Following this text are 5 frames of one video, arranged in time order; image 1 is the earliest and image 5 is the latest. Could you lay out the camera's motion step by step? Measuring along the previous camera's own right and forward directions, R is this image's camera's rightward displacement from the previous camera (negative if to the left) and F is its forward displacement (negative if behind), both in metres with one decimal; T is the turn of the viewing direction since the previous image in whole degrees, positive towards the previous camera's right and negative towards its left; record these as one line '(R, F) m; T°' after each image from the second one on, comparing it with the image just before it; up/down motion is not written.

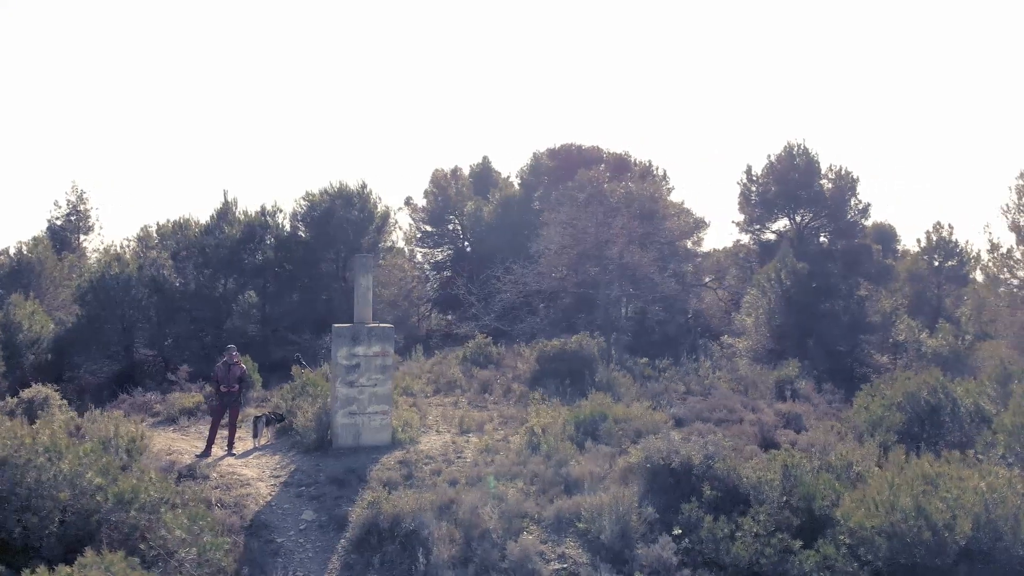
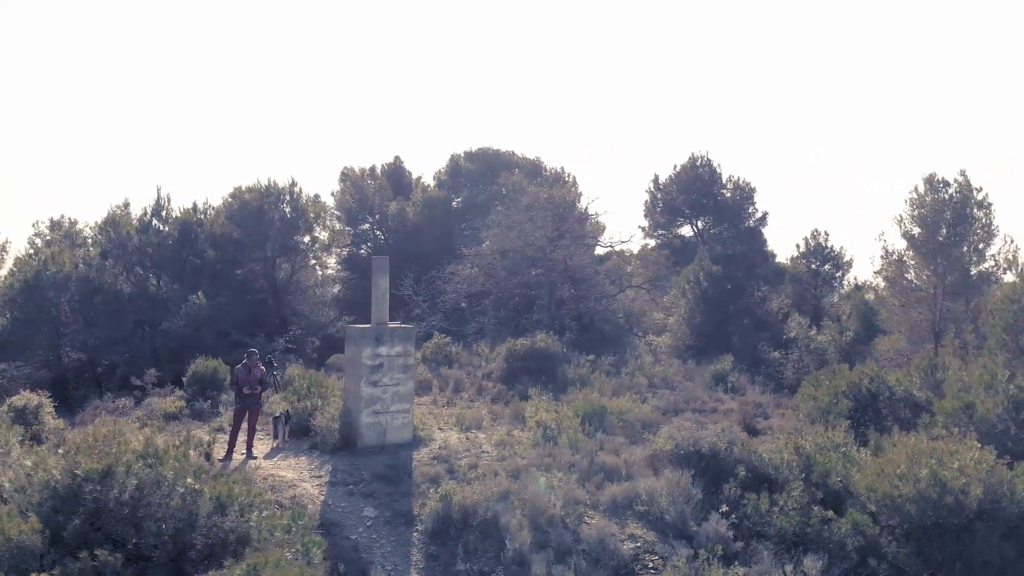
(-2.6, -0.4) m; +10°
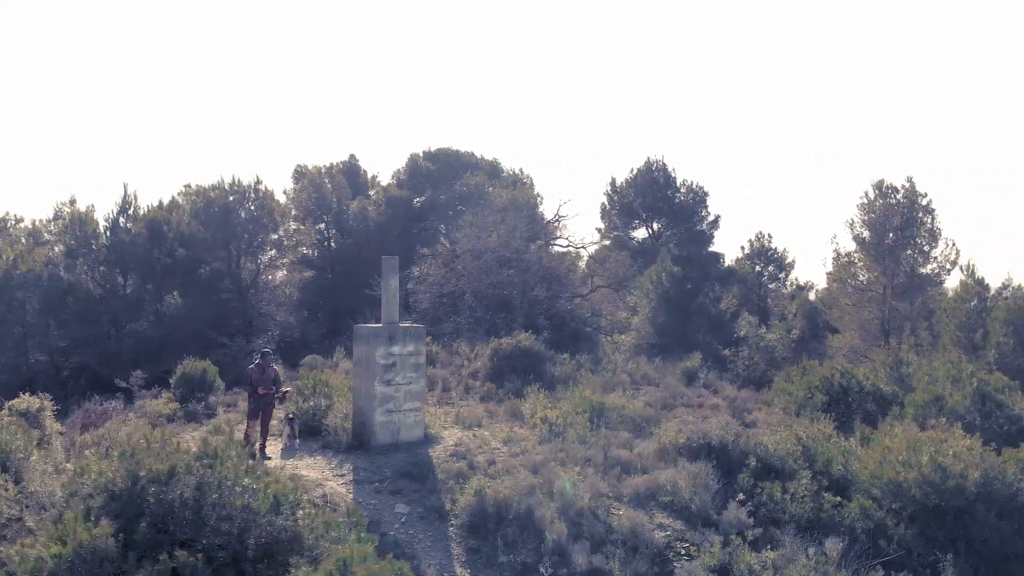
(-1.3, -0.2) m; +5°
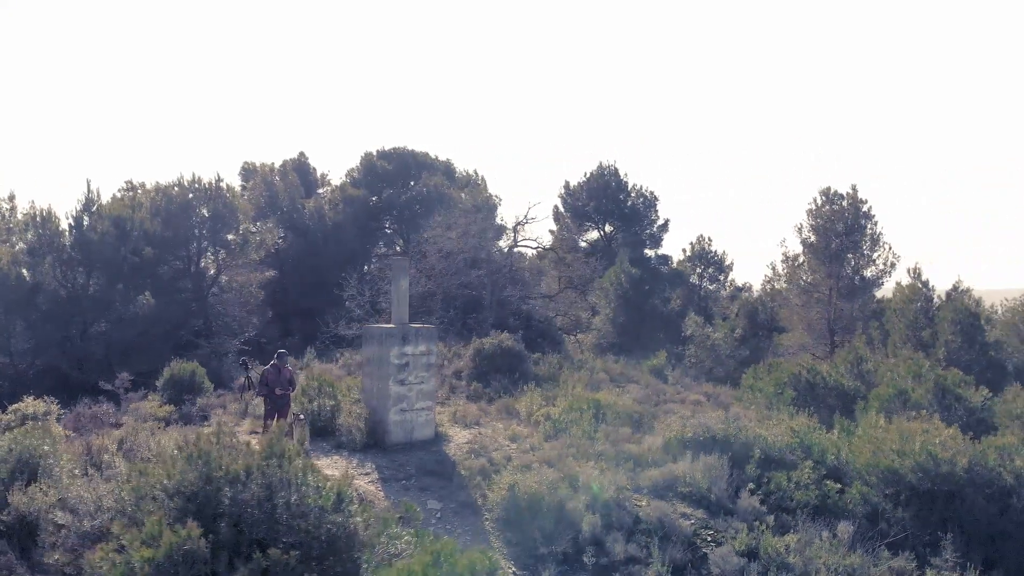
(-1.4, -0.3) m; +6°
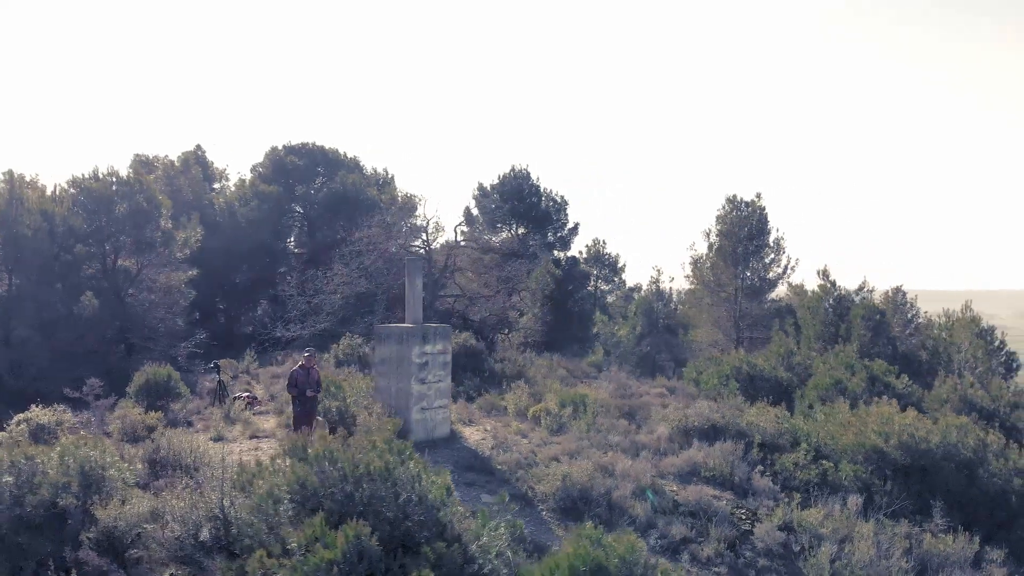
(-2.7, -0.1) m; +11°
